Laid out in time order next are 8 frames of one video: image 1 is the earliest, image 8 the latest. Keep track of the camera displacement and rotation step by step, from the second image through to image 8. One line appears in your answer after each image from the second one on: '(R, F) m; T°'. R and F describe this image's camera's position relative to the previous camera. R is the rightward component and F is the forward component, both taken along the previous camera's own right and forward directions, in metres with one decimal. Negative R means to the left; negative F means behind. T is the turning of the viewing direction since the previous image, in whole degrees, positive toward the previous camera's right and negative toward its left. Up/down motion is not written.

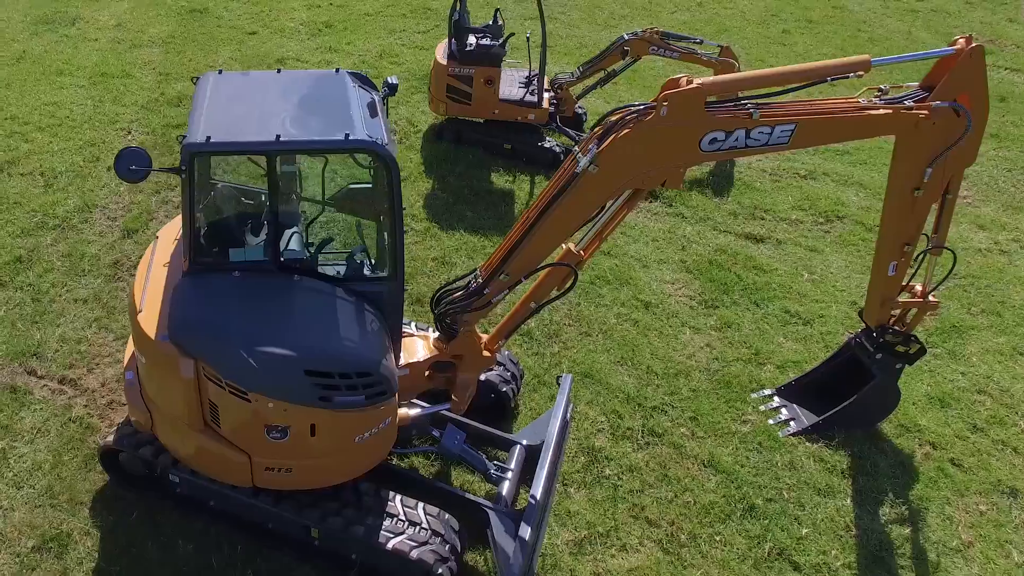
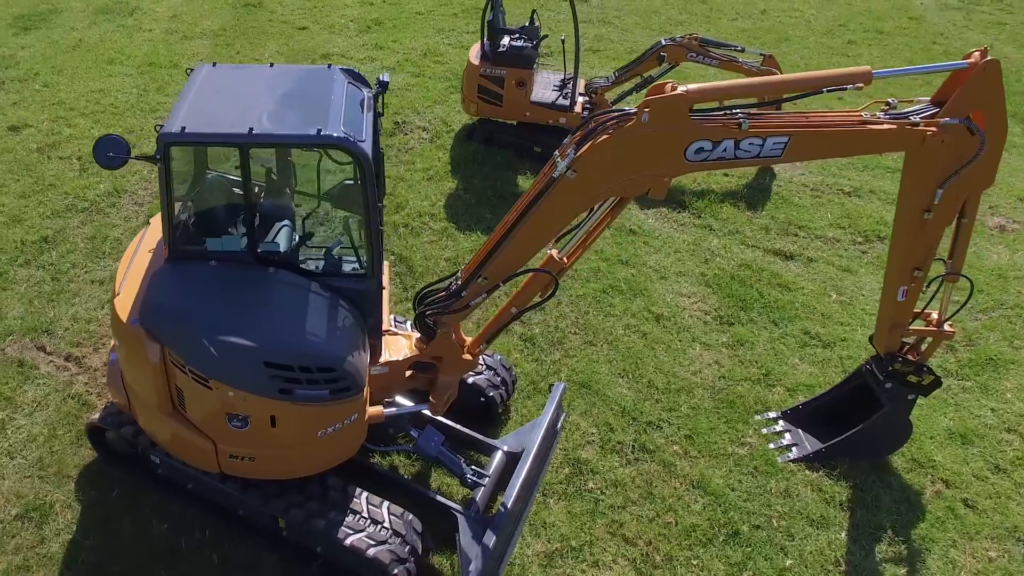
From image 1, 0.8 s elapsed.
(+0.6, +0.1) m; -5°
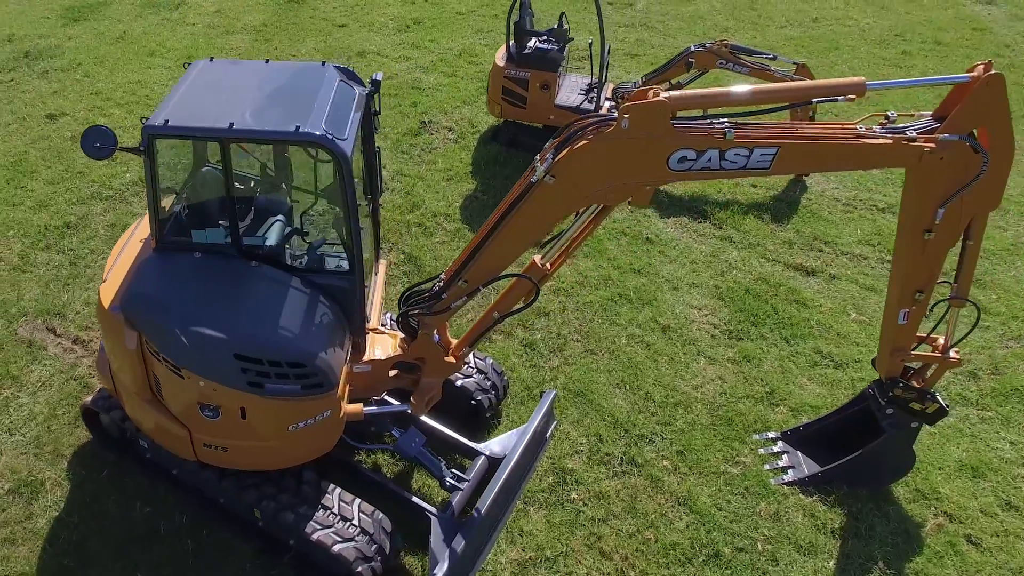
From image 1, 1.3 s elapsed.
(+0.5, +0.1) m; -4°
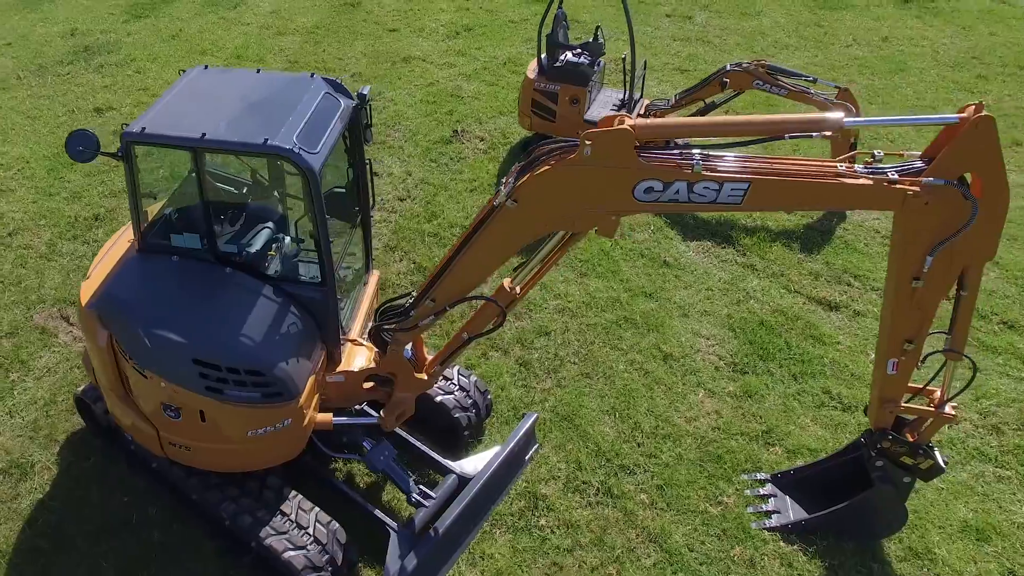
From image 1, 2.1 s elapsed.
(+0.6, +0.1) m; -6°
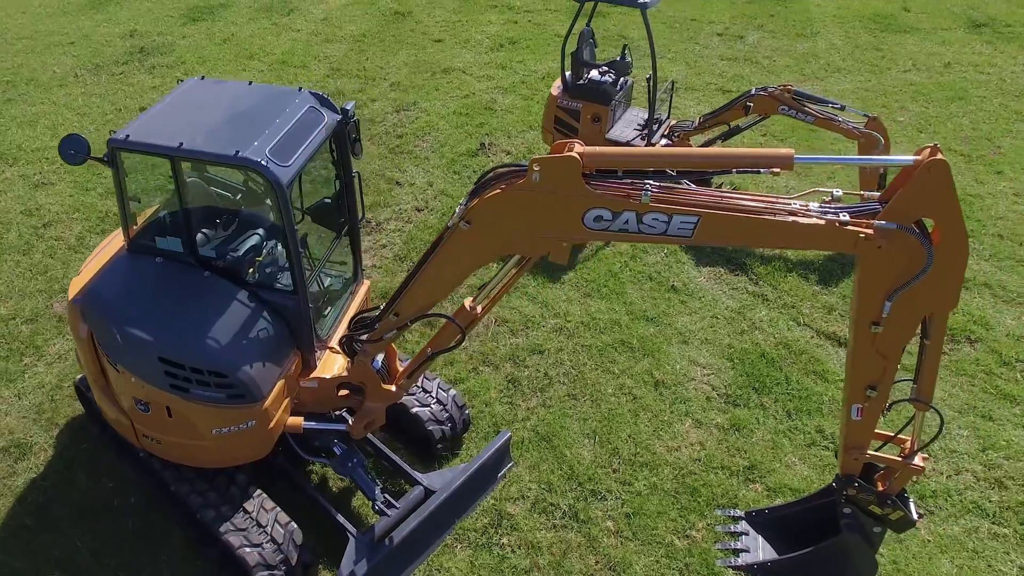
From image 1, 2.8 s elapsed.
(+0.6, 0.0) m; -6°
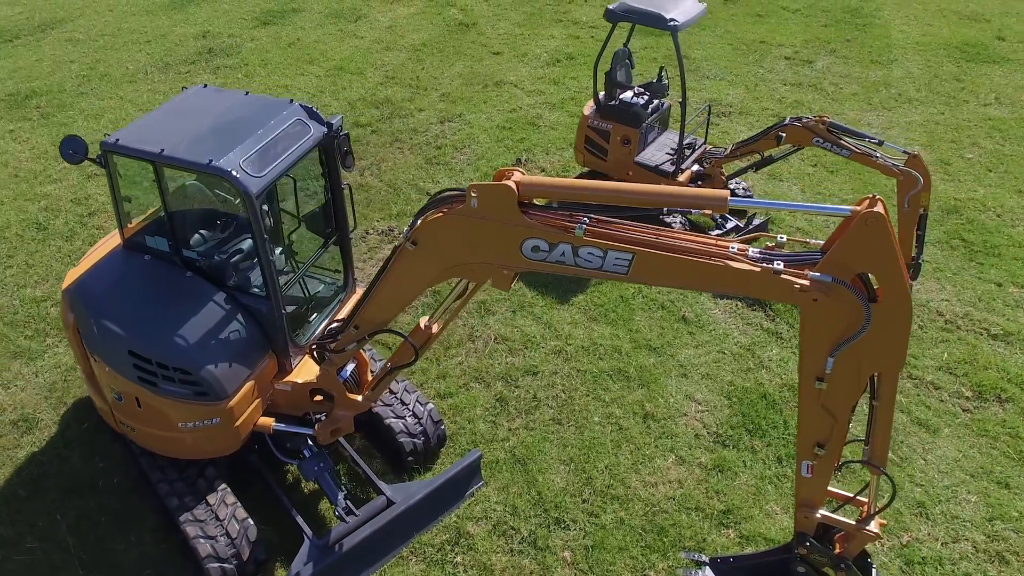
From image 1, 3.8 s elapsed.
(+0.8, +0.1) m; -7°
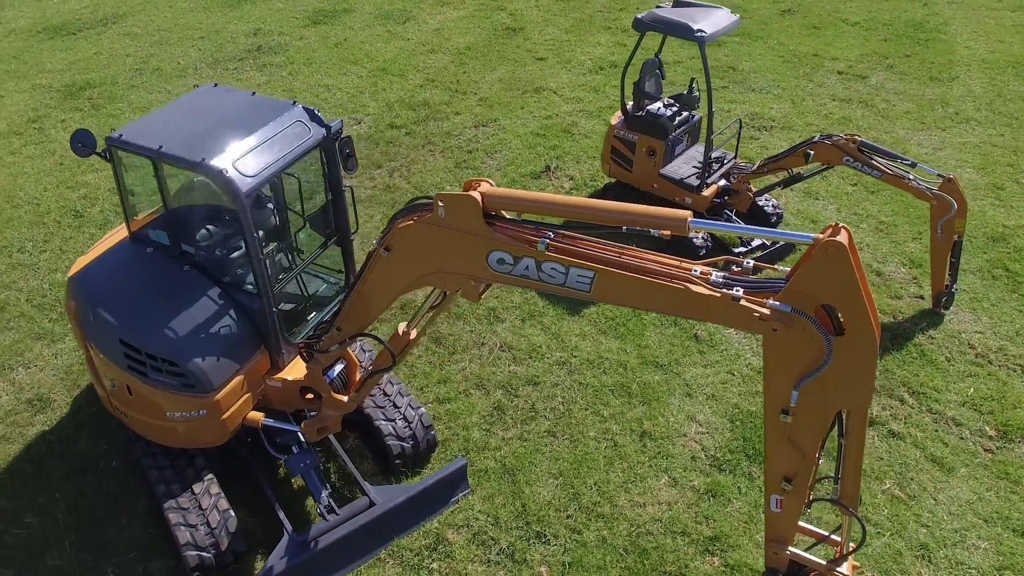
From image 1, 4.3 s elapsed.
(+0.5, +0.1) m; -5°
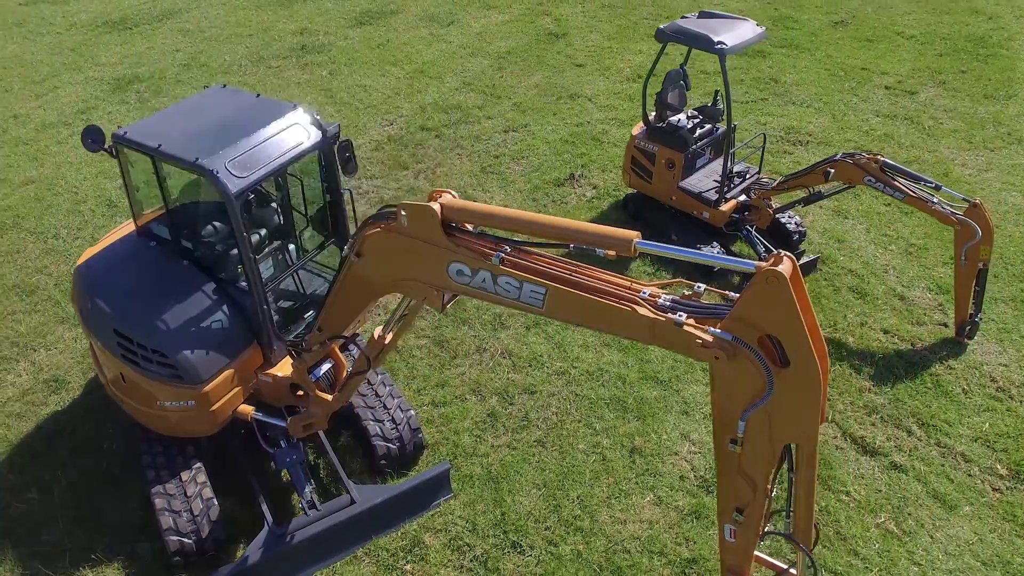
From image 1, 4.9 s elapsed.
(+0.5, 0.0) m; -5°
